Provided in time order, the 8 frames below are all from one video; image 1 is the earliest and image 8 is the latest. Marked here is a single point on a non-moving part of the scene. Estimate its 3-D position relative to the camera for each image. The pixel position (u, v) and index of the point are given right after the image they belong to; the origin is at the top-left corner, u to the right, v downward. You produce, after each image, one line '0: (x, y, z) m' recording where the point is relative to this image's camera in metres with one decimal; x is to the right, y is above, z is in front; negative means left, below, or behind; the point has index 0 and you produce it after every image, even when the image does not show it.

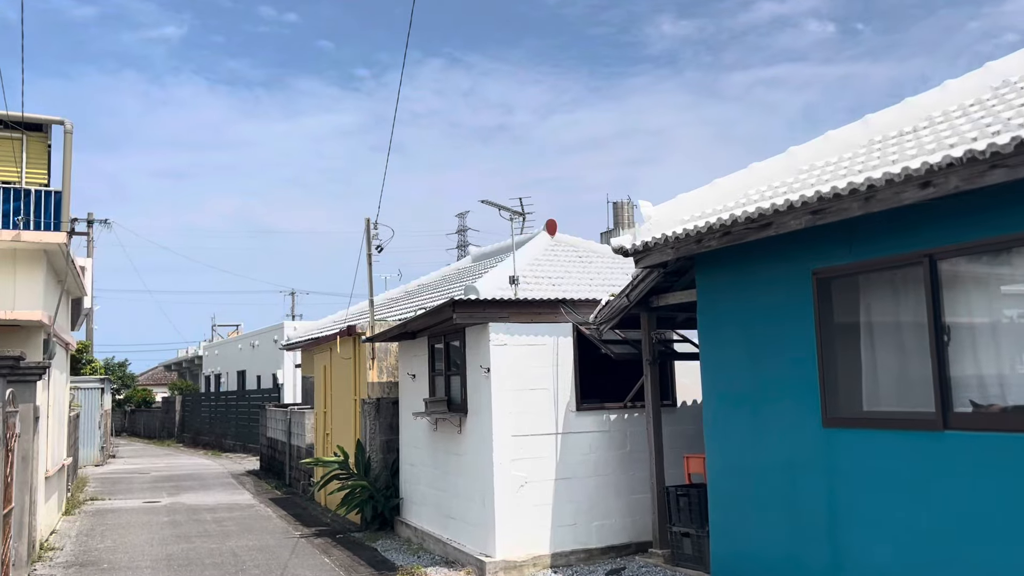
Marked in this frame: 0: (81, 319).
0: (-8.5, -0.6, +16.5) m
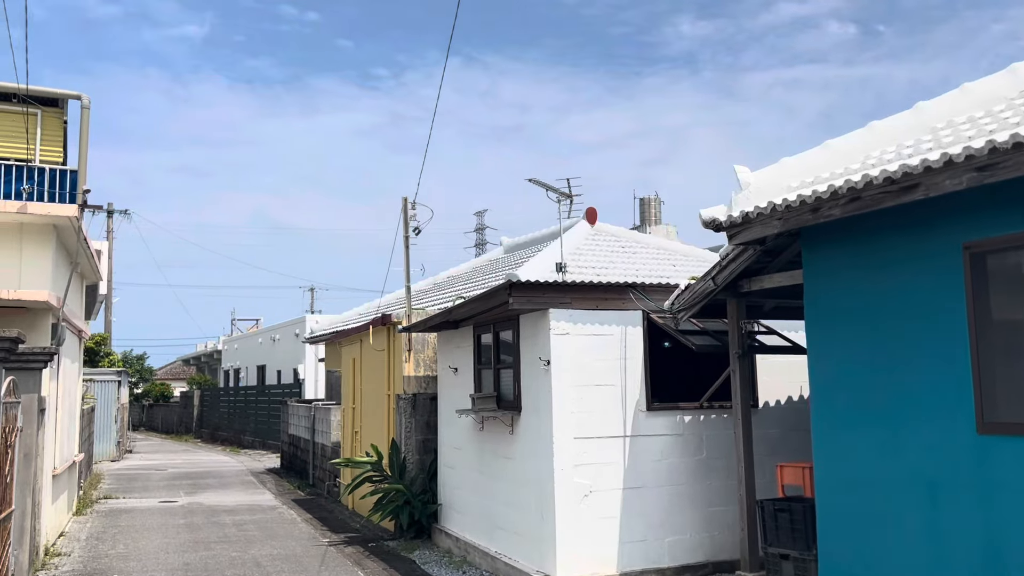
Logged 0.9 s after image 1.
0: (-7.8, -0.4, +15.7) m
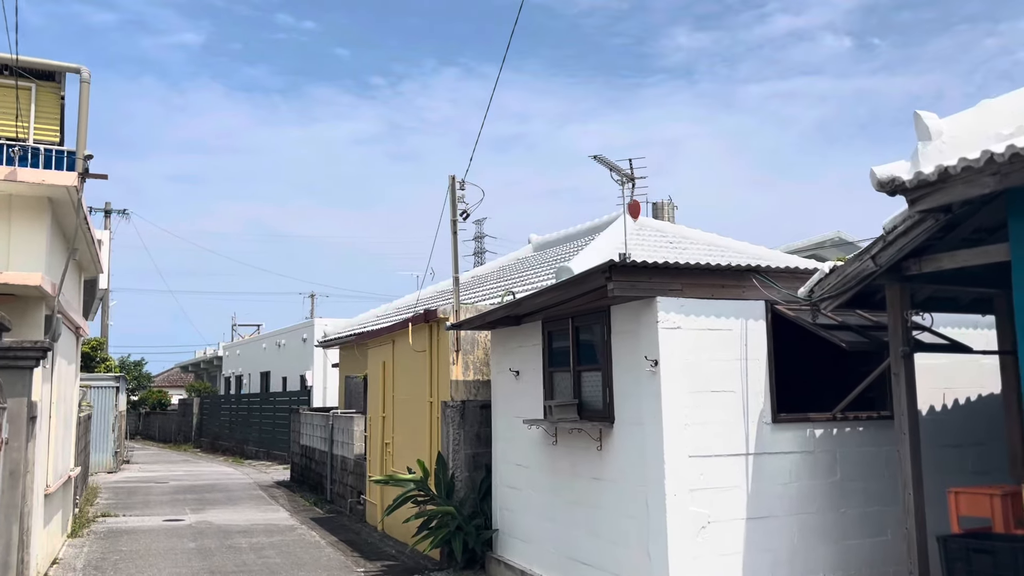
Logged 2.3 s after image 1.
0: (-7.2, -0.3, +14.3) m
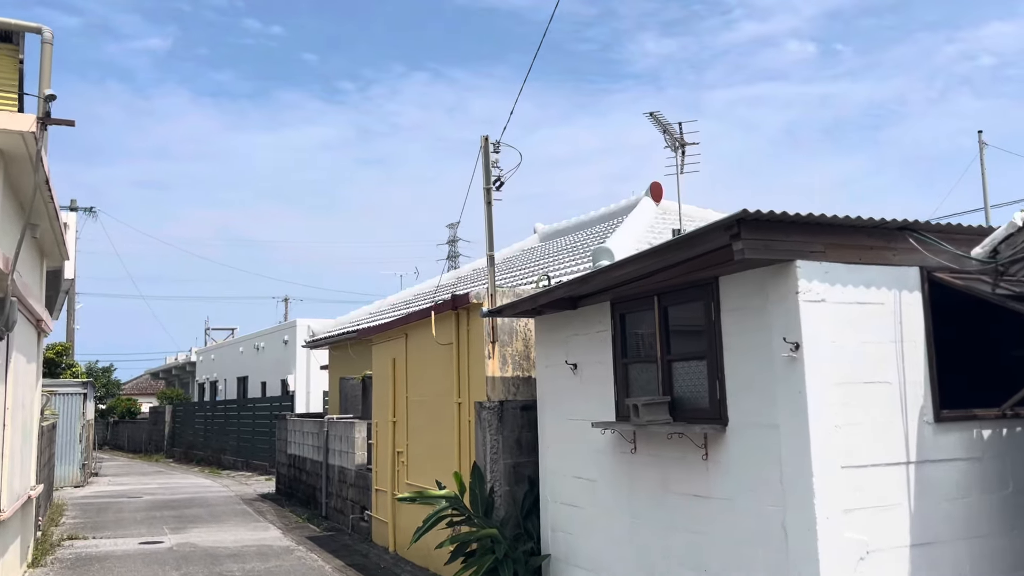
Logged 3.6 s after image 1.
0: (-6.9, -0.2, +12.7) m
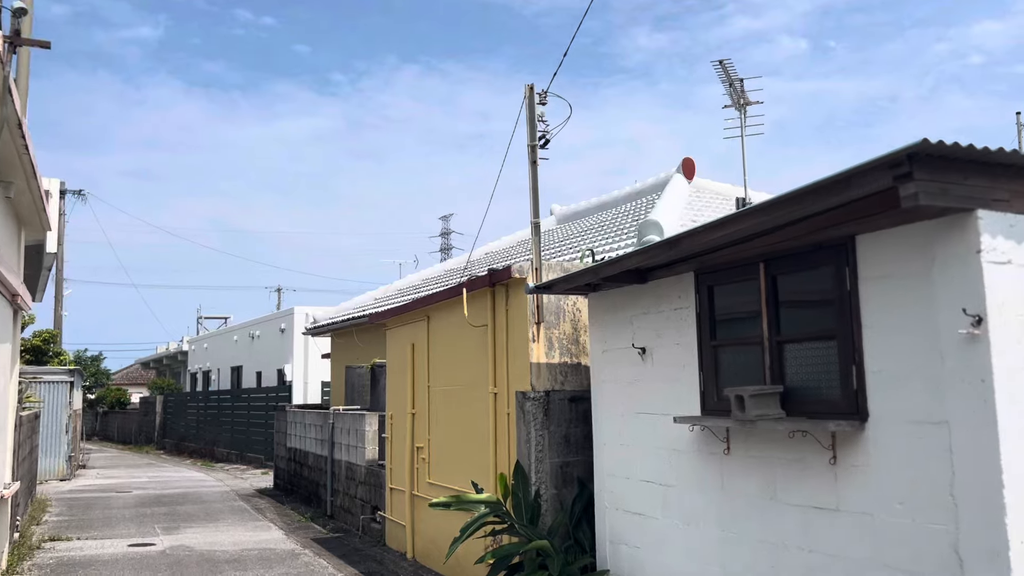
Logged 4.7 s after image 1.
0: (-6.5, +0.1, +11.6) m
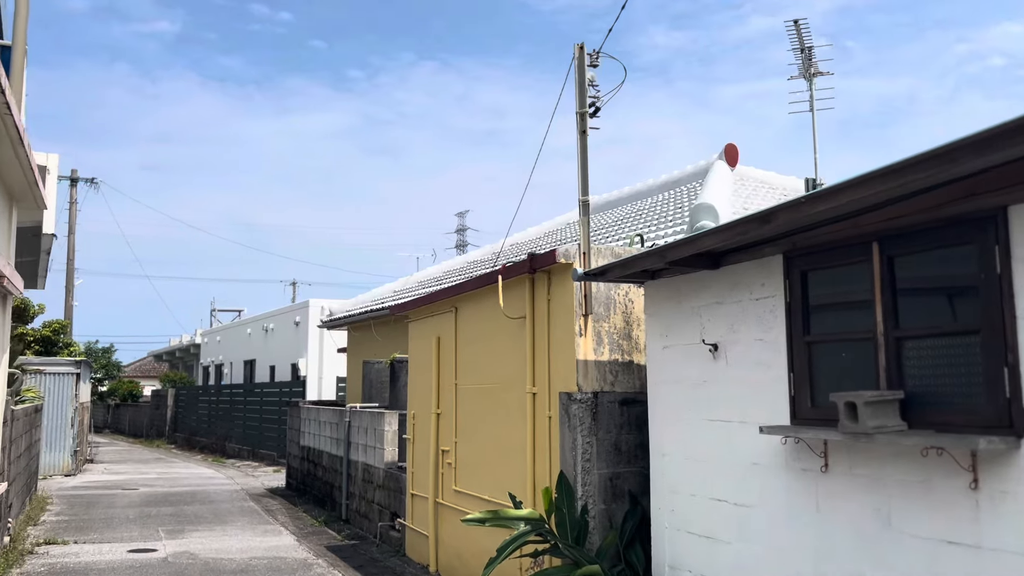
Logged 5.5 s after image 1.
0: (-6.2, +0.3, +10.9) m
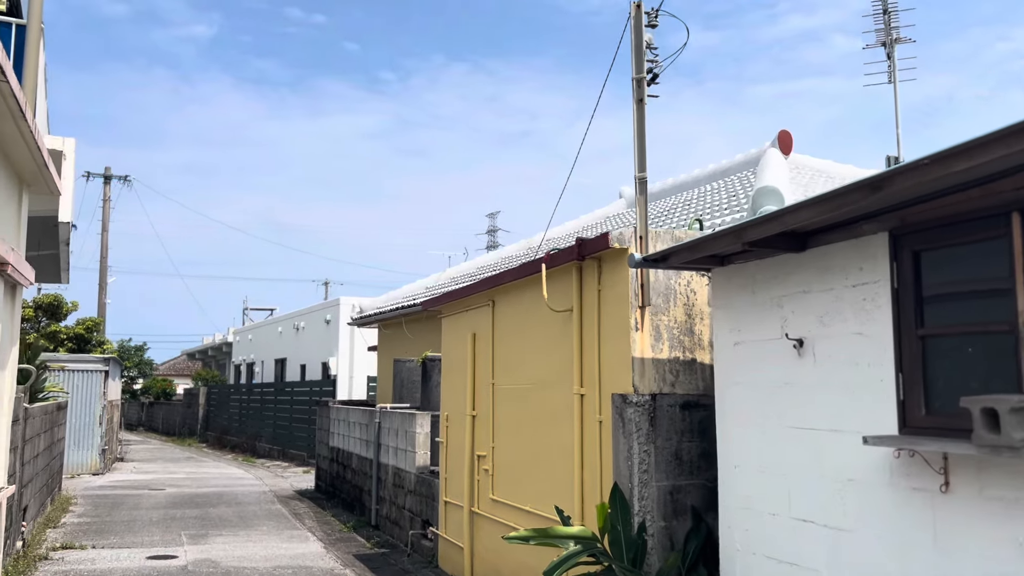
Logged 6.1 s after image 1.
0: (-5.7, +0.4, +10.5) m
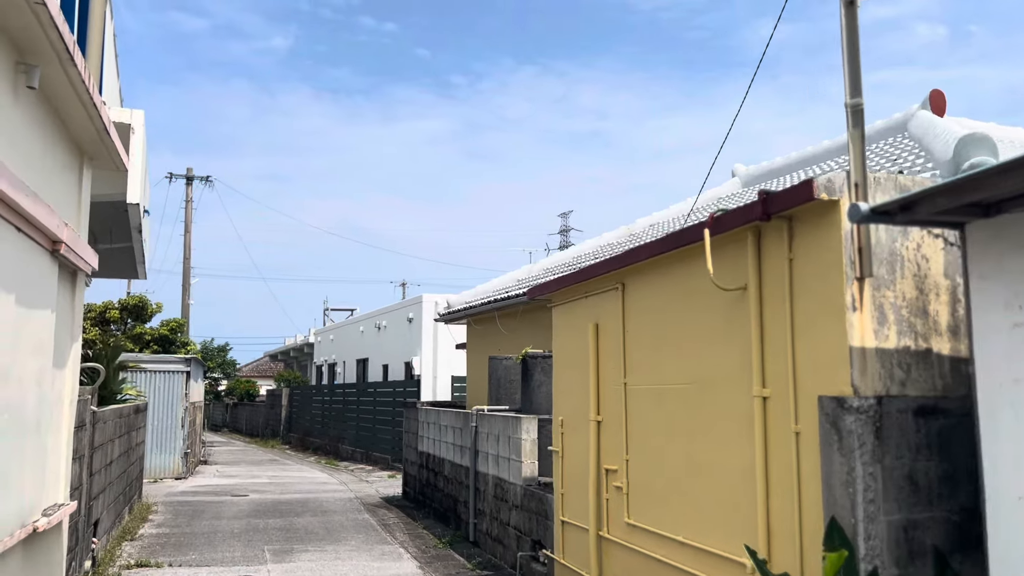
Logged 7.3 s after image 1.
0: (-4.4, +0.5, +9.7) m
